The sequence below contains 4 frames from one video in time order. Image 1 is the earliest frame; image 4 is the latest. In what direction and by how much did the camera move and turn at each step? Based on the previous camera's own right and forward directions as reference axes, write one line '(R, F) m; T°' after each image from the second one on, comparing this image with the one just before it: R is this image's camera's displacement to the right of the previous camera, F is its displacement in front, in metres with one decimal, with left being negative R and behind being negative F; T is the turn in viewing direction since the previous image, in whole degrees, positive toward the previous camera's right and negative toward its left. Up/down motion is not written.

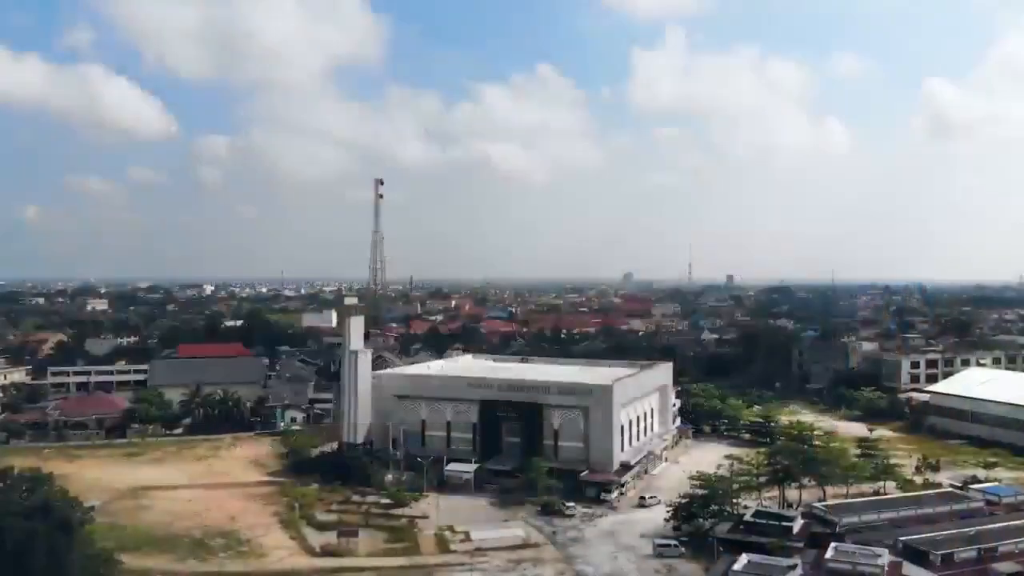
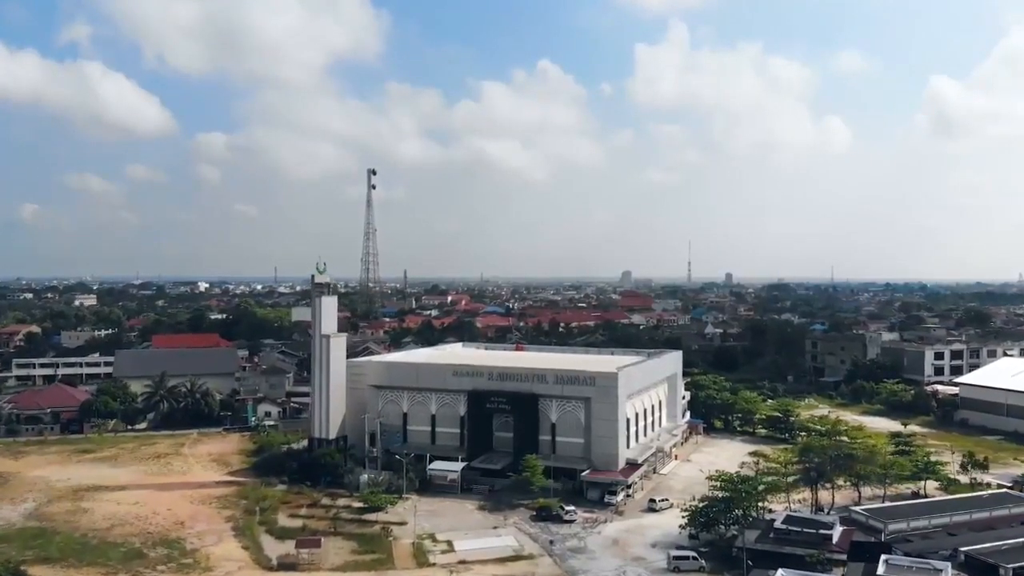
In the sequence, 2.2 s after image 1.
(+0.1, +1.8) m; 0°
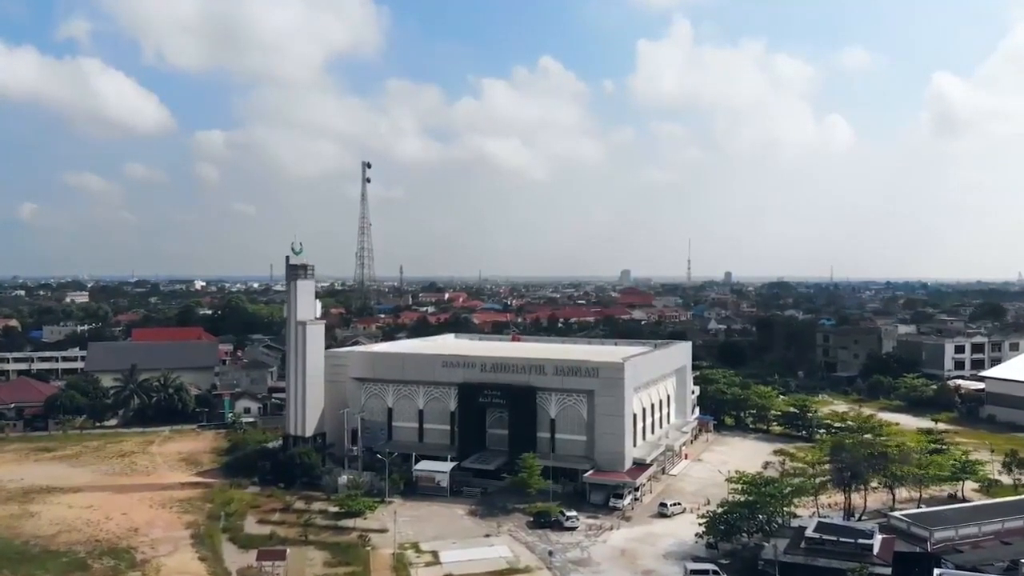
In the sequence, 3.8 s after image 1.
(+0.1, +1.3) m; 0°
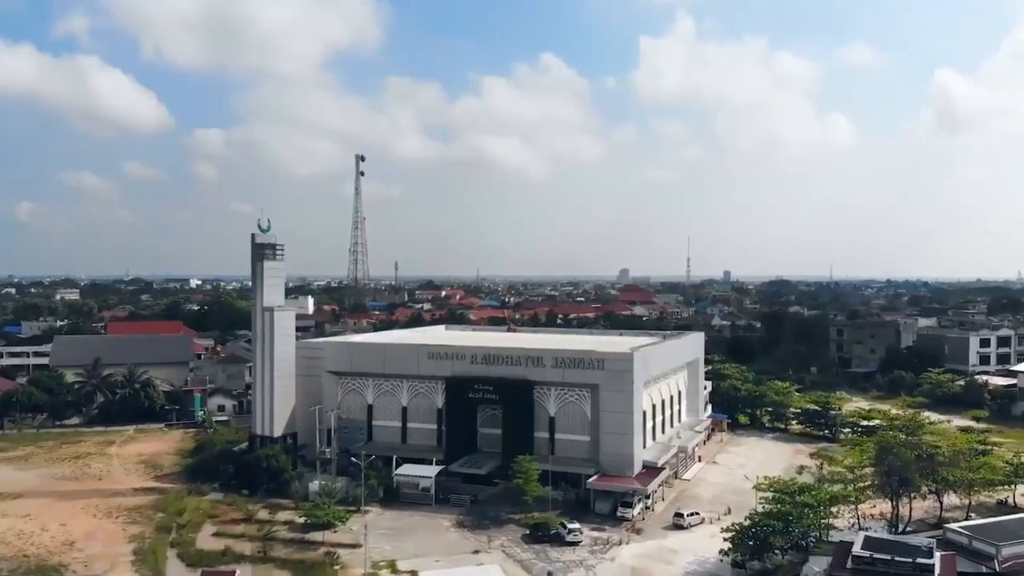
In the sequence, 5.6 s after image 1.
(+0.1, +1.4) m; 0°
